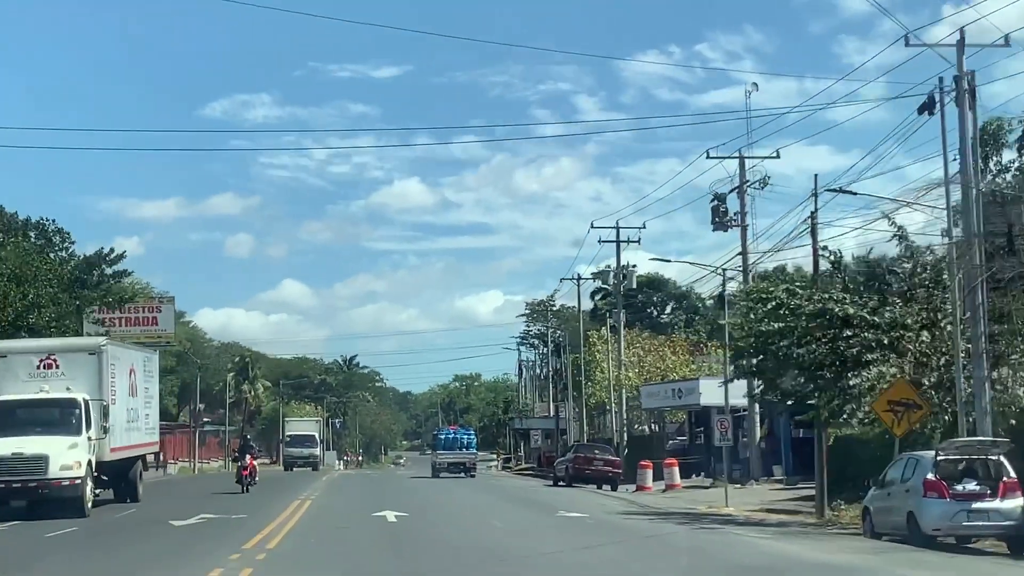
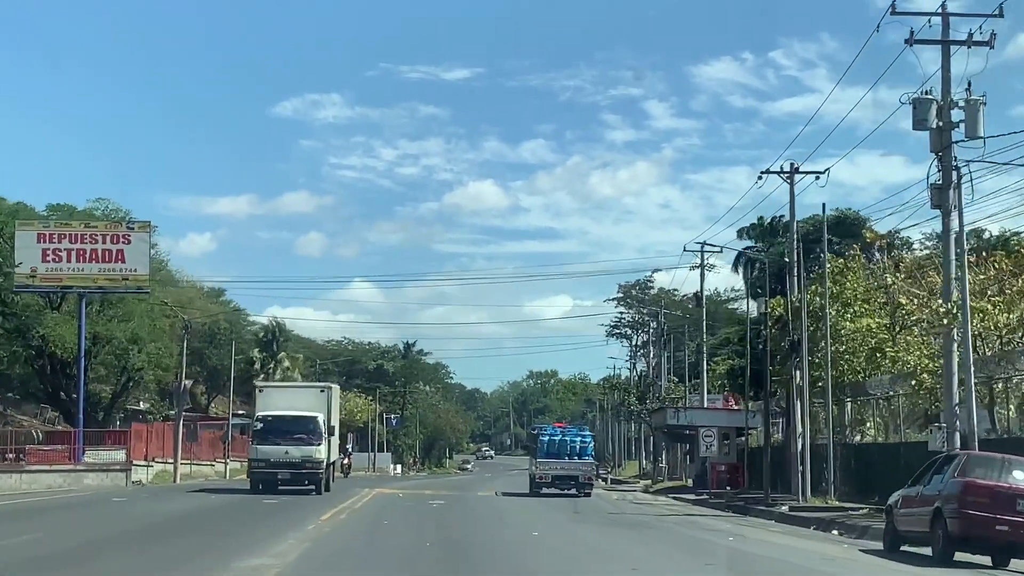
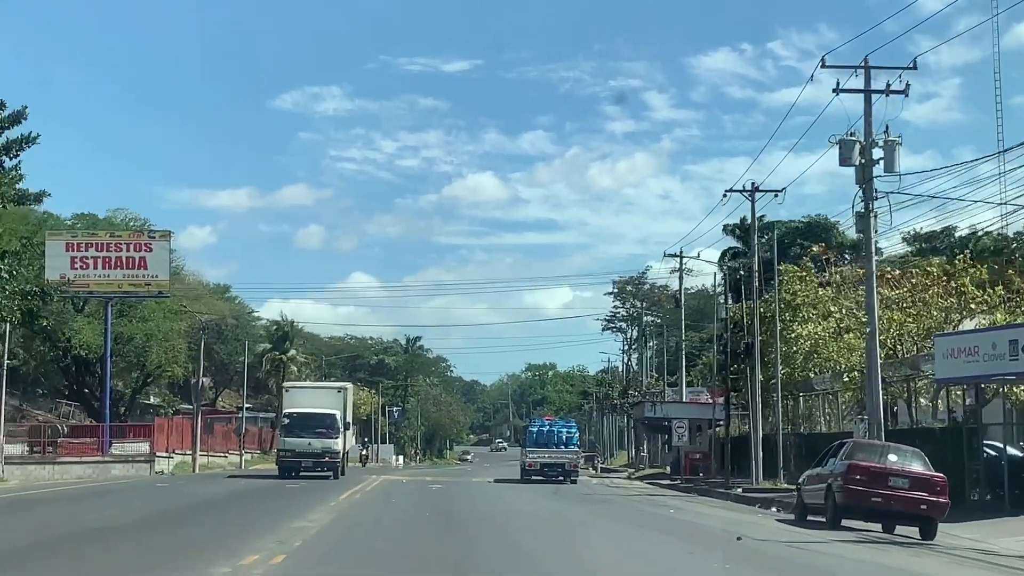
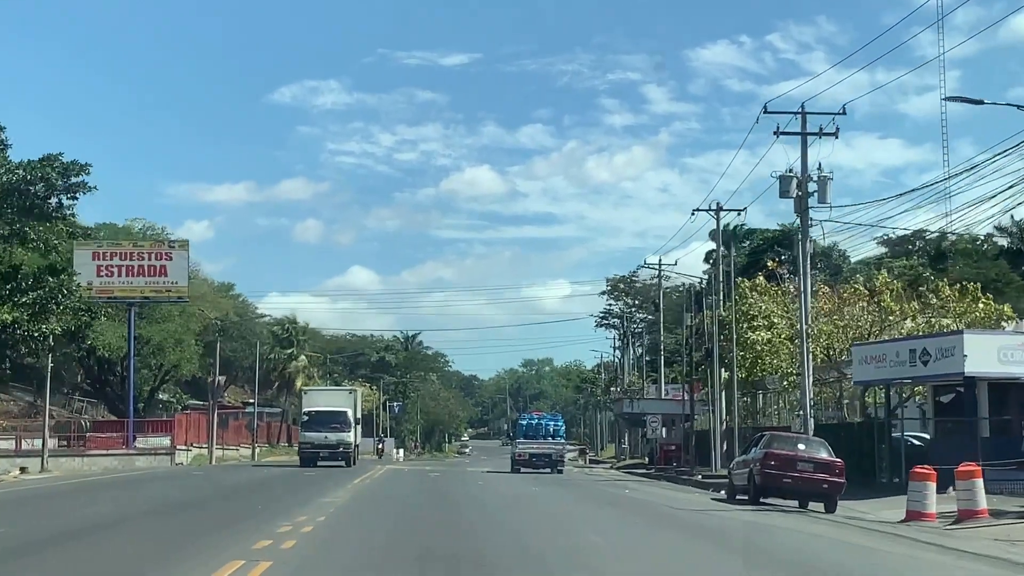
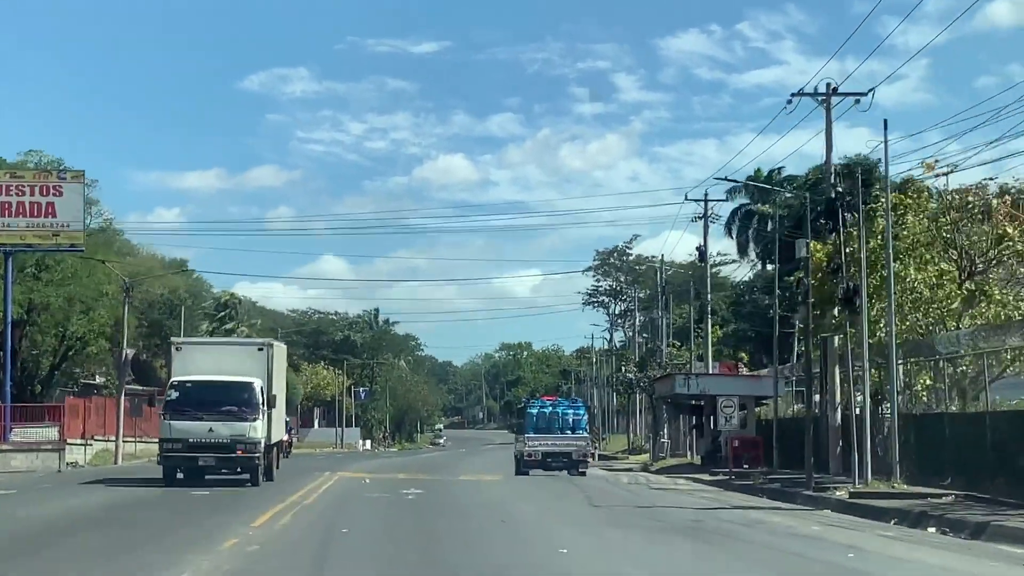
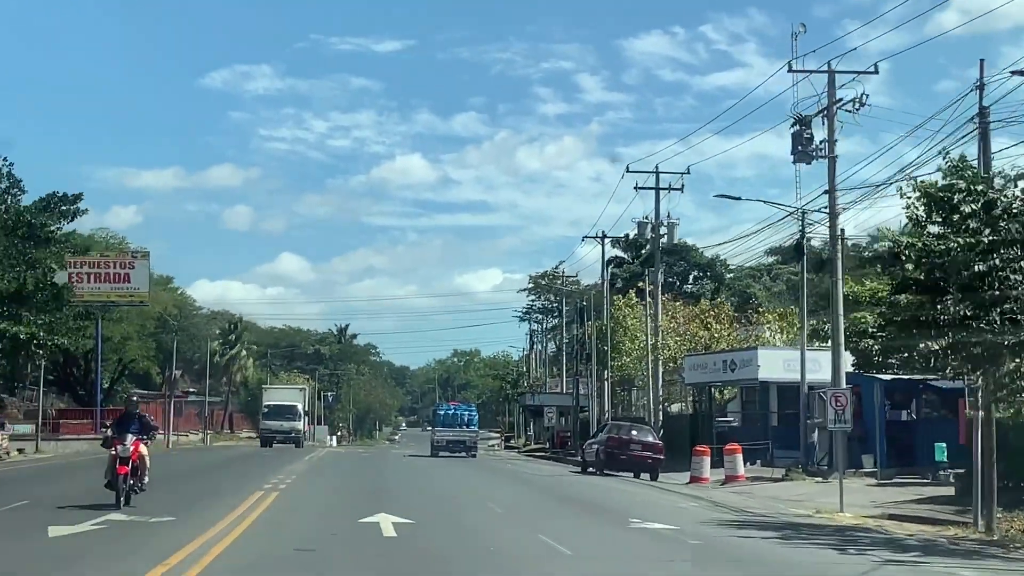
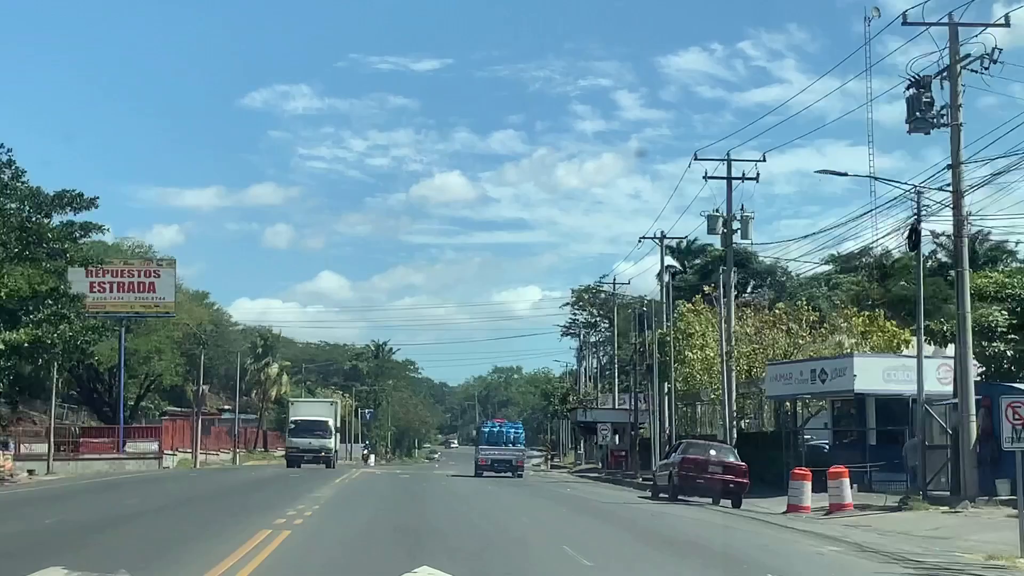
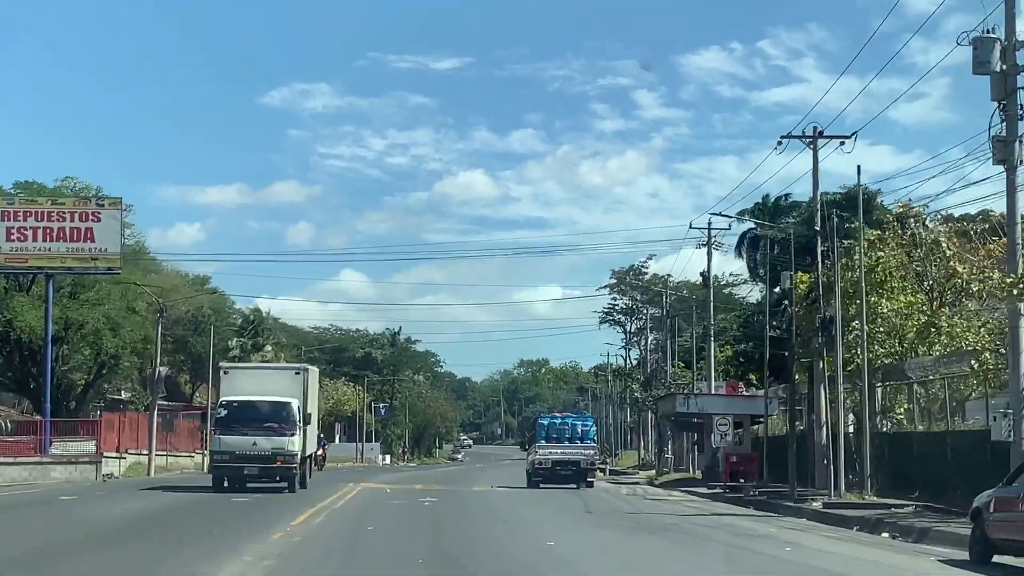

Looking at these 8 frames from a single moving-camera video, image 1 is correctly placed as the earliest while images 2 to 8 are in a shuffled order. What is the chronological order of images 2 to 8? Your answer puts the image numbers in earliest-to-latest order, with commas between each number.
6, 7, 4, 3, 2, 8, 5
